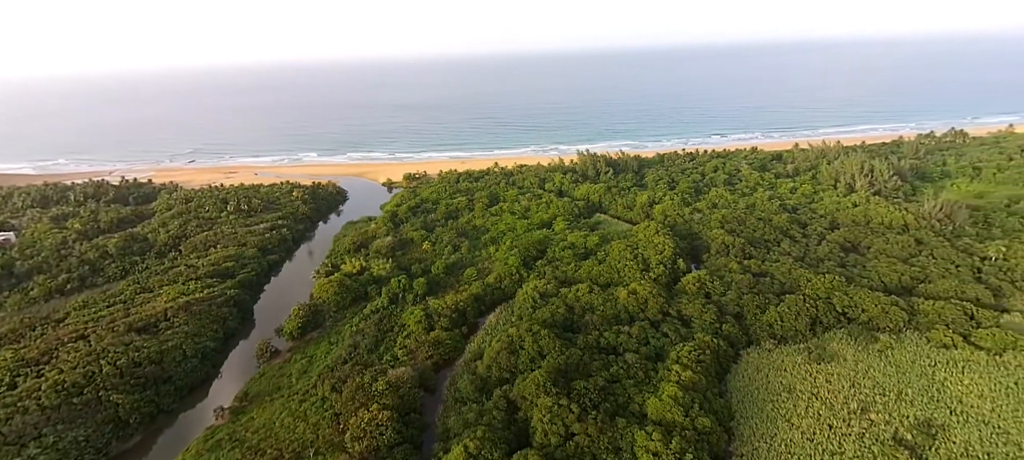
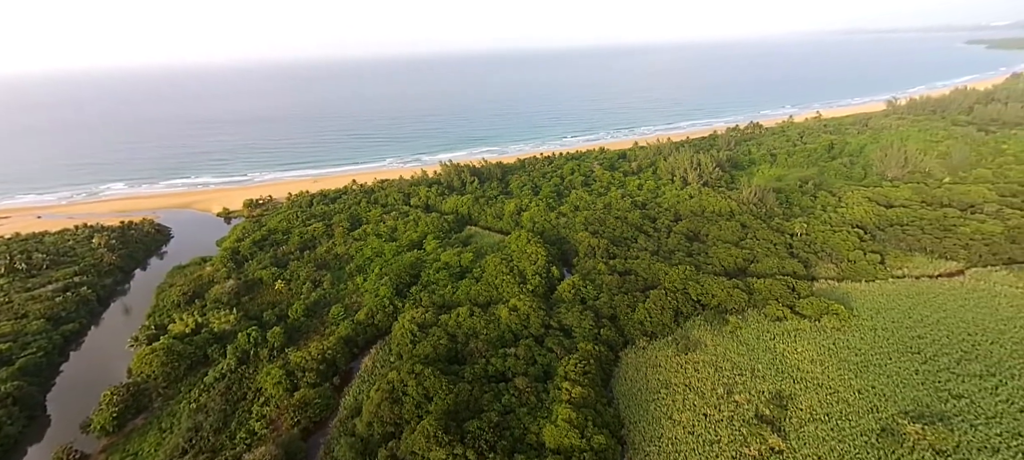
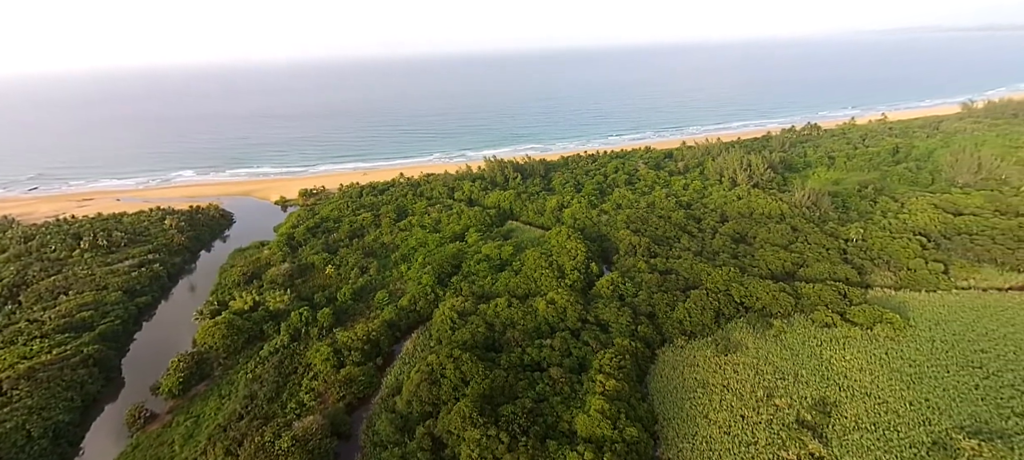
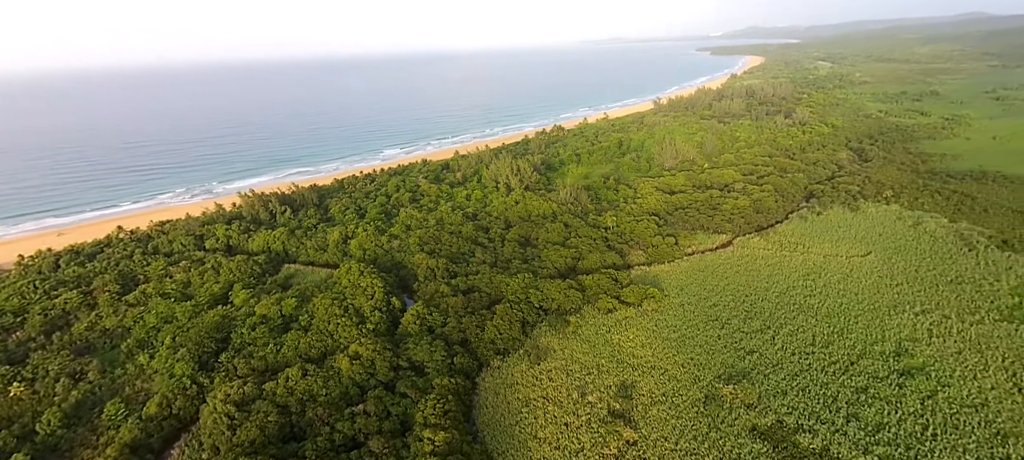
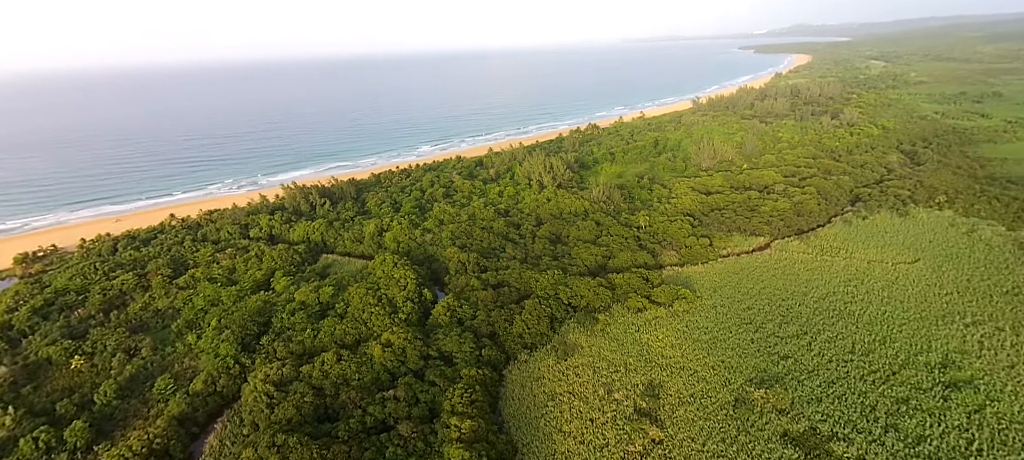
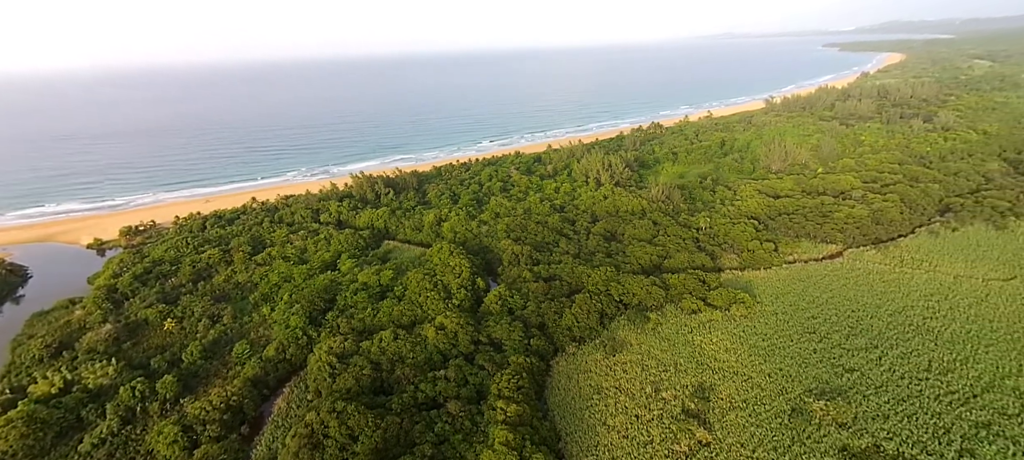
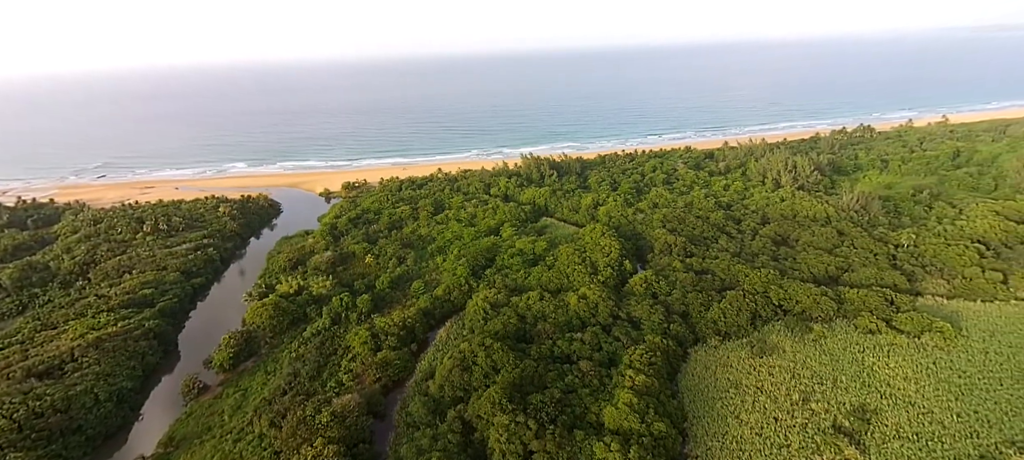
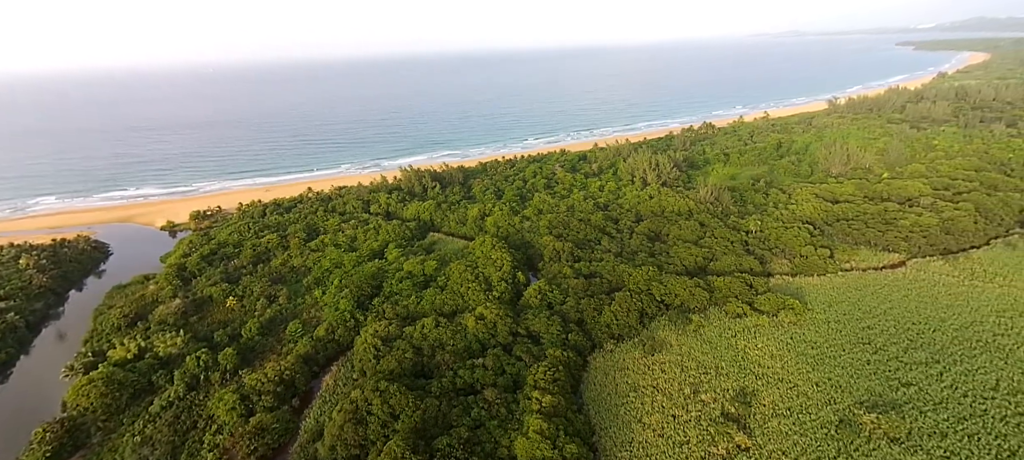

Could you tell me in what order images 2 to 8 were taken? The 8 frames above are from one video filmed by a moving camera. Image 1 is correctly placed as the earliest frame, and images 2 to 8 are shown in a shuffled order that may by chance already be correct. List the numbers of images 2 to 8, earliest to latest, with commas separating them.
7, 3, 2, 8, 6, 5, 4
